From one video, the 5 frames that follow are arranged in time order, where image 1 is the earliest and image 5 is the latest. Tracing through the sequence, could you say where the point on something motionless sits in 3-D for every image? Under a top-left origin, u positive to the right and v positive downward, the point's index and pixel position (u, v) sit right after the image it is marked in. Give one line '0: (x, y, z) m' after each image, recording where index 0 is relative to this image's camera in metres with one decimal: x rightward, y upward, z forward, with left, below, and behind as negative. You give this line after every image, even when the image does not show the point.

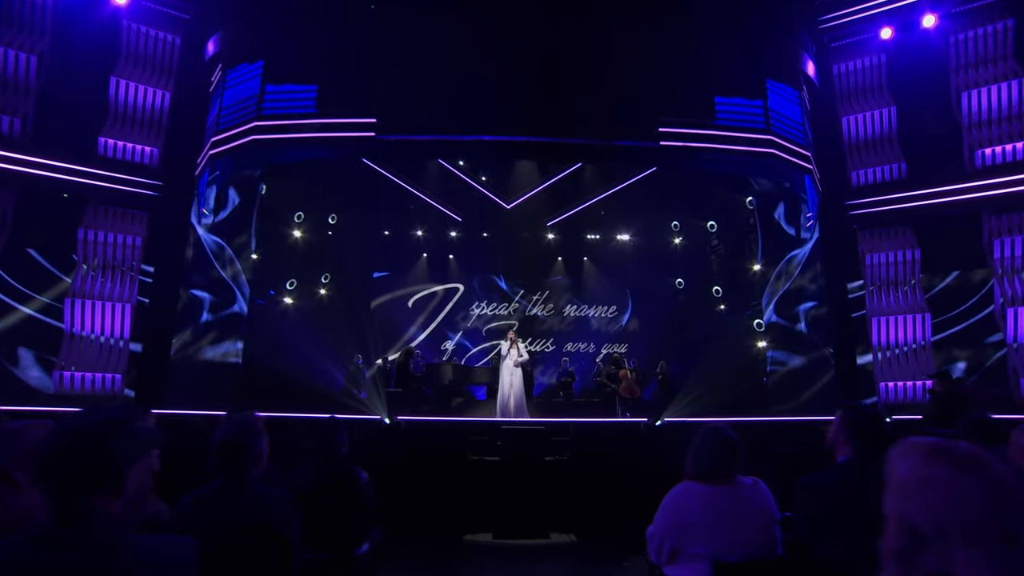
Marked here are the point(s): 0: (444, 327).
0: (-1.3, -0.9, +11.1) m
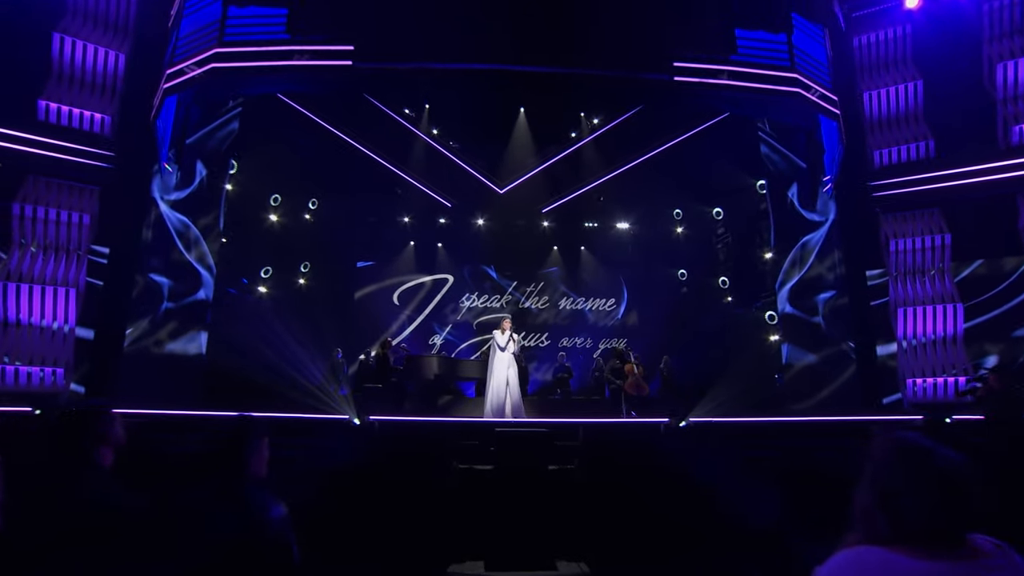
0: (-1.4, -0.7, +10.3) m
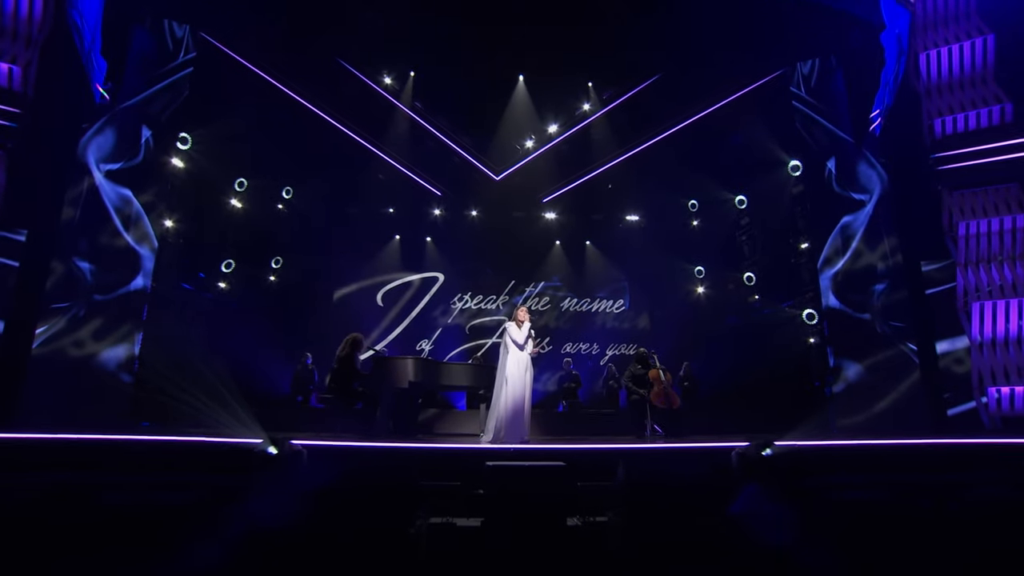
0: (-1.5, -0.7, +9.1) m
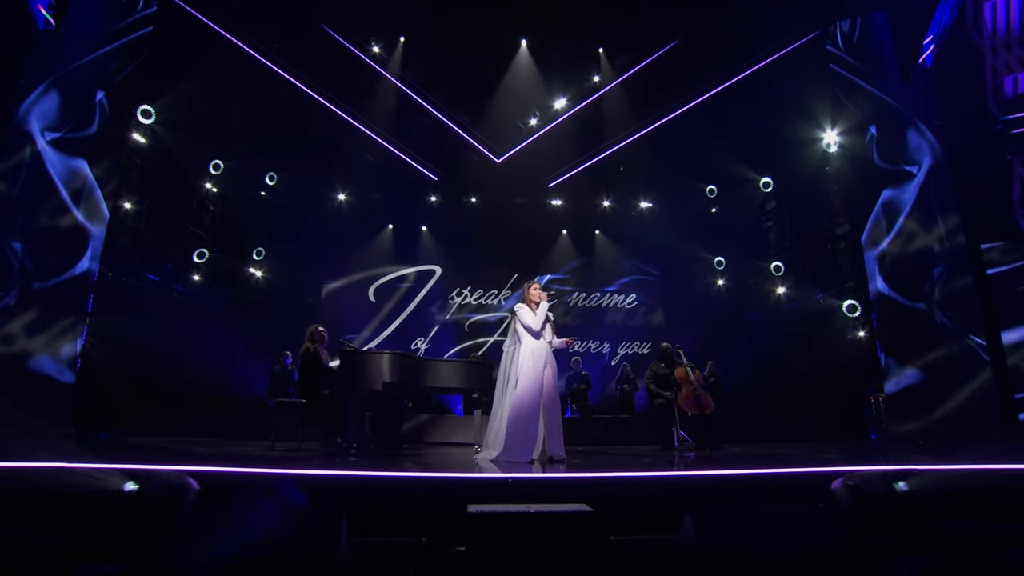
0: (-1.4, -0.5, +8.3) m
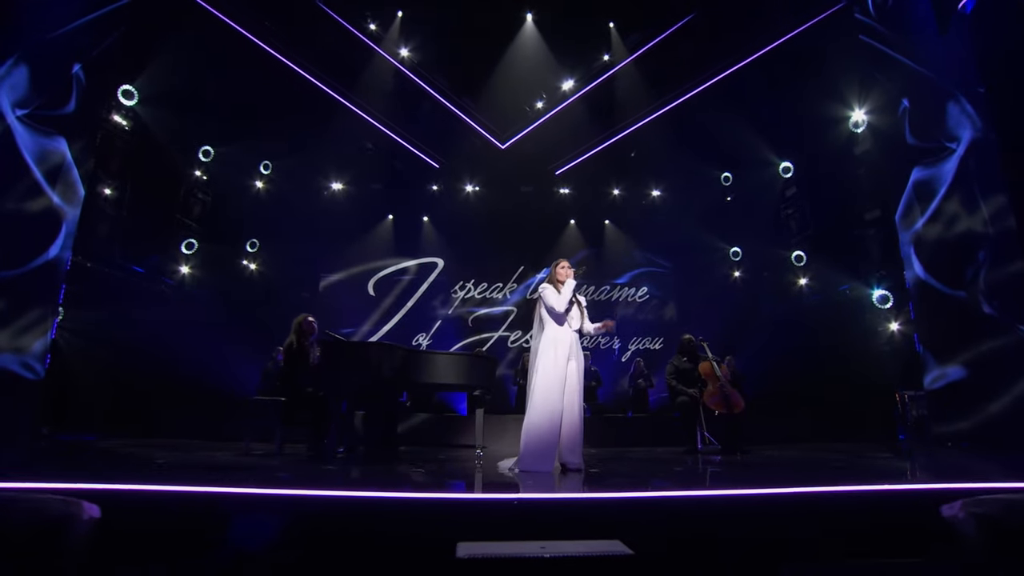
0: (-1.3, -0.4, +7.9) m
